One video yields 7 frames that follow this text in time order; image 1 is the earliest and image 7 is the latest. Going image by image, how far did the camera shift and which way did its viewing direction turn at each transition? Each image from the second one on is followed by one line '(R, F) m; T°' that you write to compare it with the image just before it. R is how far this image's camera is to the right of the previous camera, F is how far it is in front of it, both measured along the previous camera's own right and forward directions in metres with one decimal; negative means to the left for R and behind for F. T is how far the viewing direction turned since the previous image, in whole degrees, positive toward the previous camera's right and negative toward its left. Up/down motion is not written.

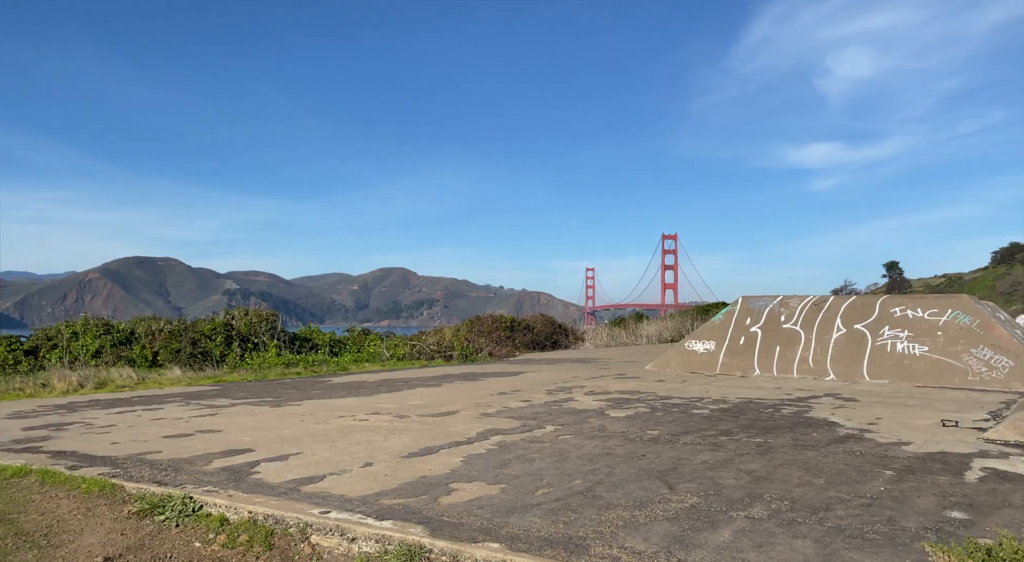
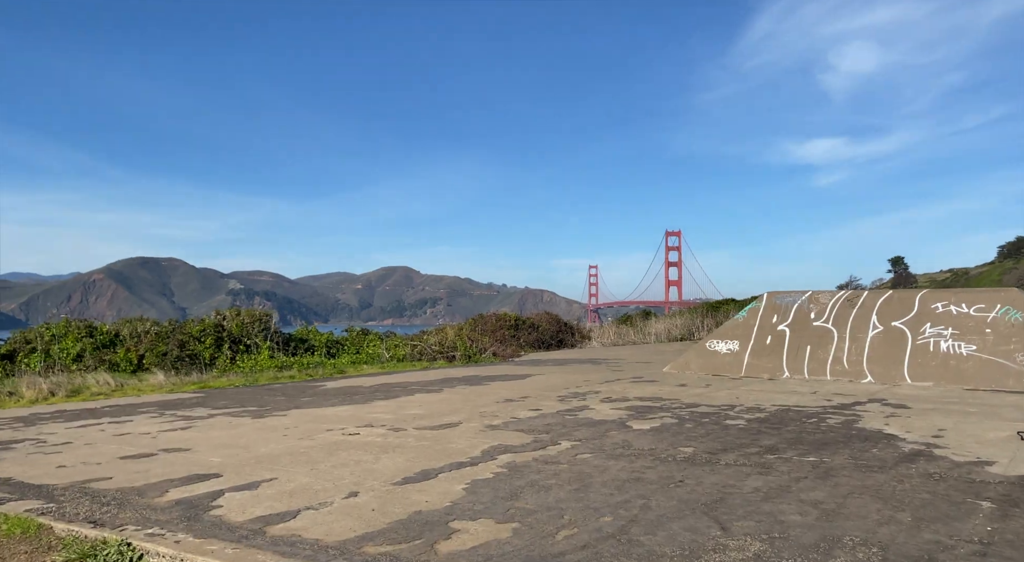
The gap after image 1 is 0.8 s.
(0.0, +0.8) m; 0°
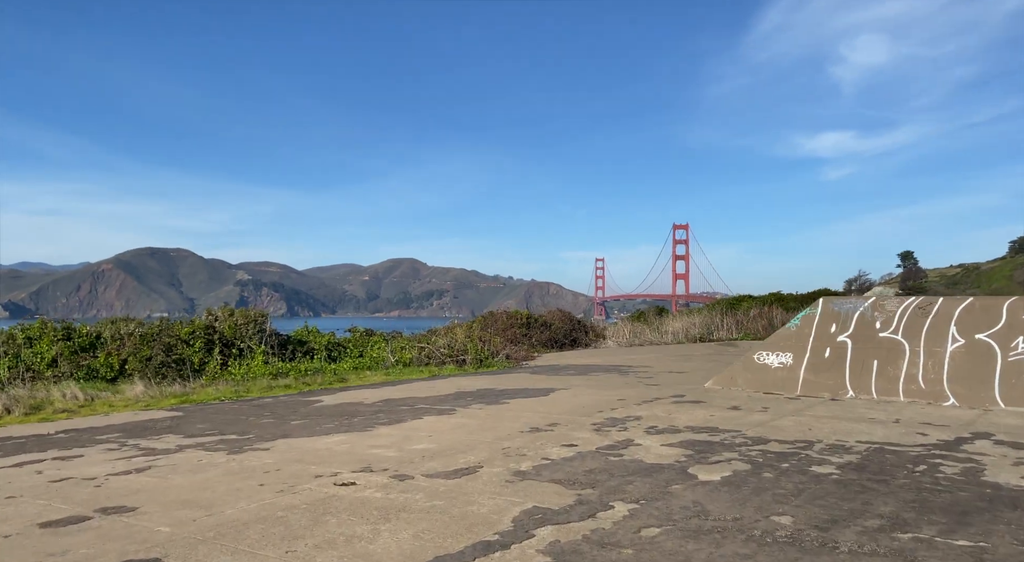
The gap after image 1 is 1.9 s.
(-0.2, +1.3) m; -1°
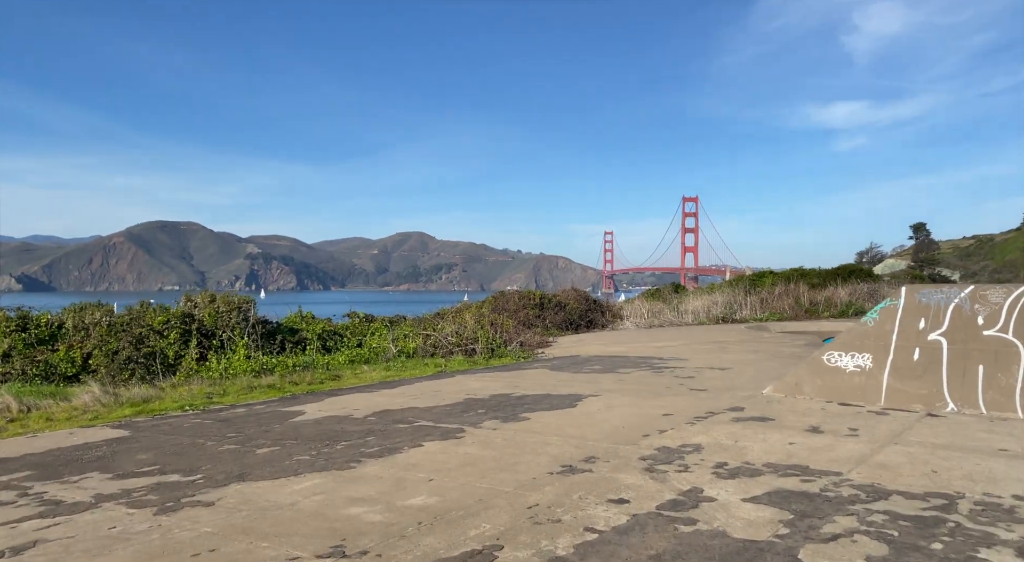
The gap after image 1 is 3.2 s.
(-0.1, +1.6) m; -1°
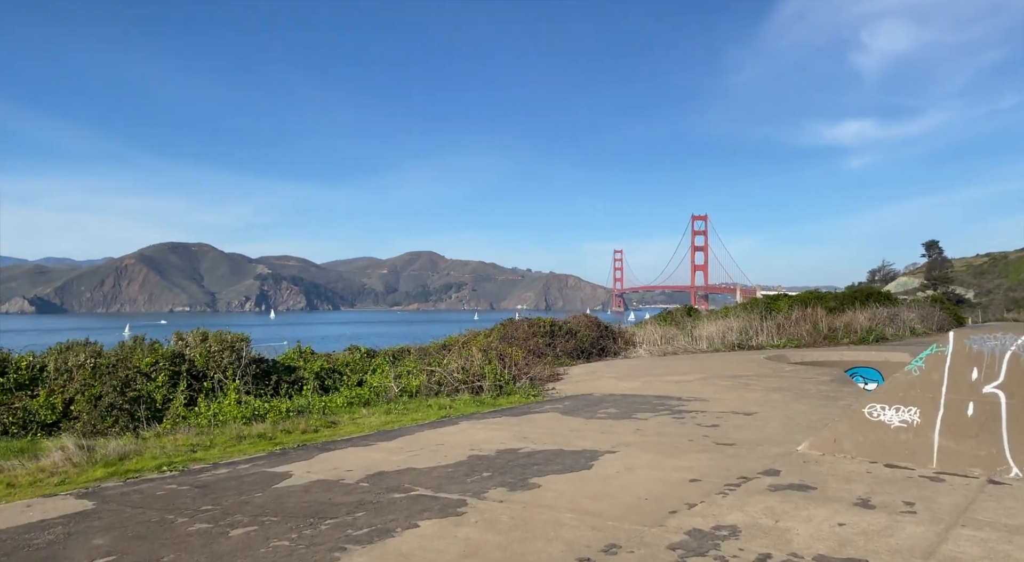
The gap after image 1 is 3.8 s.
(0.0, +0.7) m; -1°
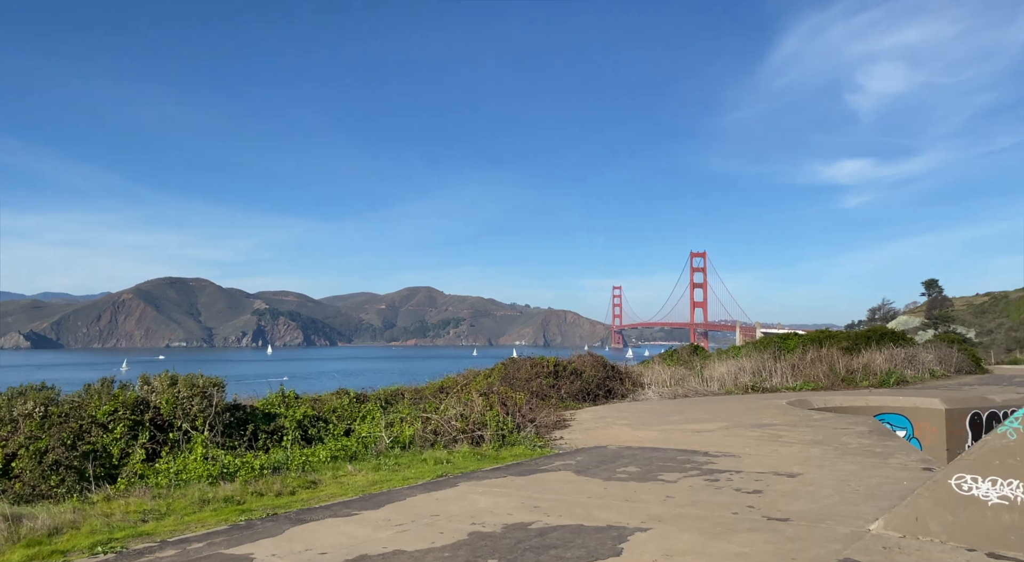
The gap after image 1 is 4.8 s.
(-0.1, +1.2) m; 0°
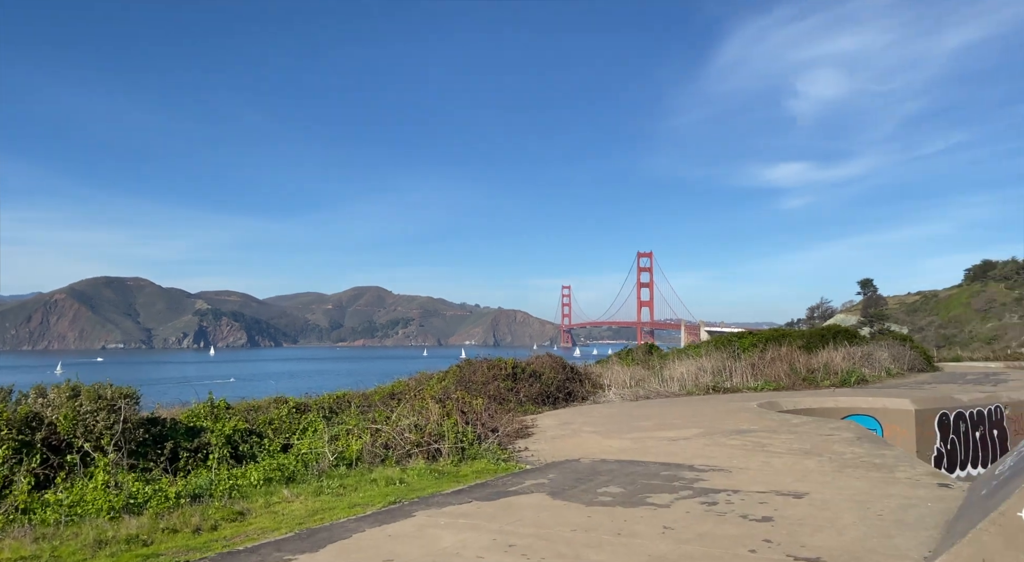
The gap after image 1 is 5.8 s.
(-0.2, +1.3) m; +4°
